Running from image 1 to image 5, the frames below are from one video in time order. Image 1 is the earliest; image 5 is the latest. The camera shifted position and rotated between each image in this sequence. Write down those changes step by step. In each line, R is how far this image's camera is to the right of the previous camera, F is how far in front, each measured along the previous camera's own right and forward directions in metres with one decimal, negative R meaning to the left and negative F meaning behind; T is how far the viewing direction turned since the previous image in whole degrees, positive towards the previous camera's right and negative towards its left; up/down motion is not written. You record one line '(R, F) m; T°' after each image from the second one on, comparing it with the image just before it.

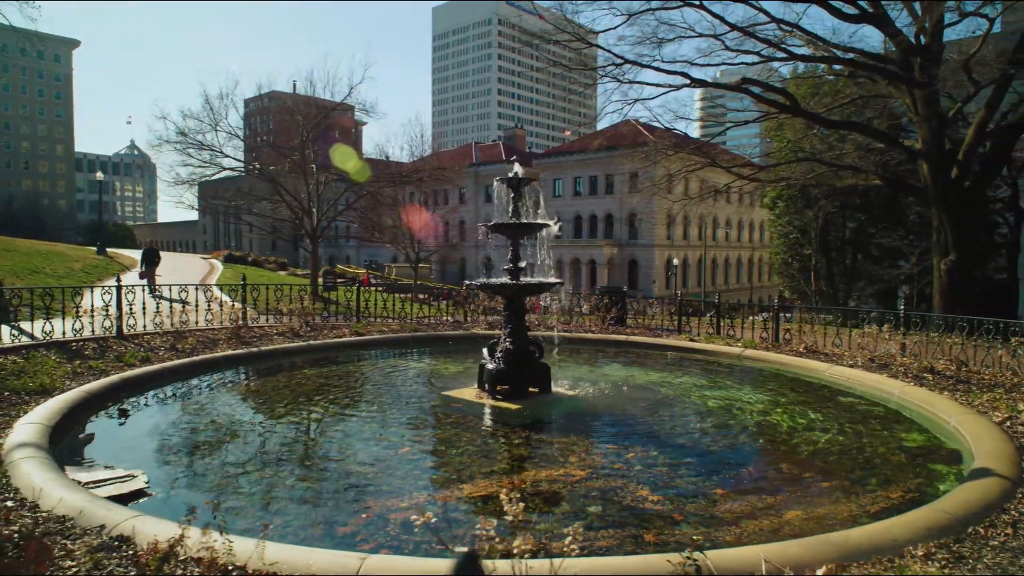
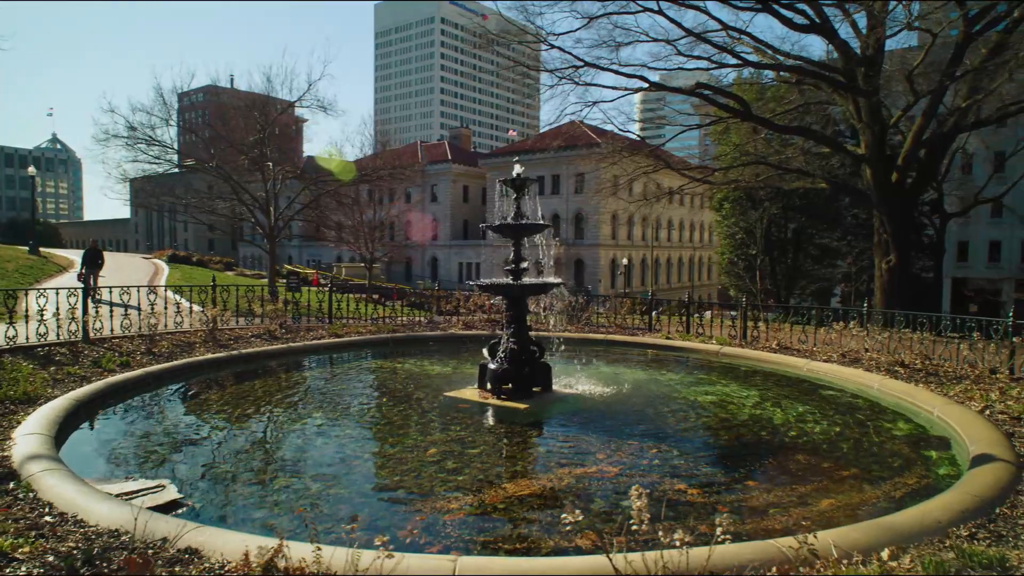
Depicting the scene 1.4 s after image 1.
(-0.8, 0.0) m; +5°
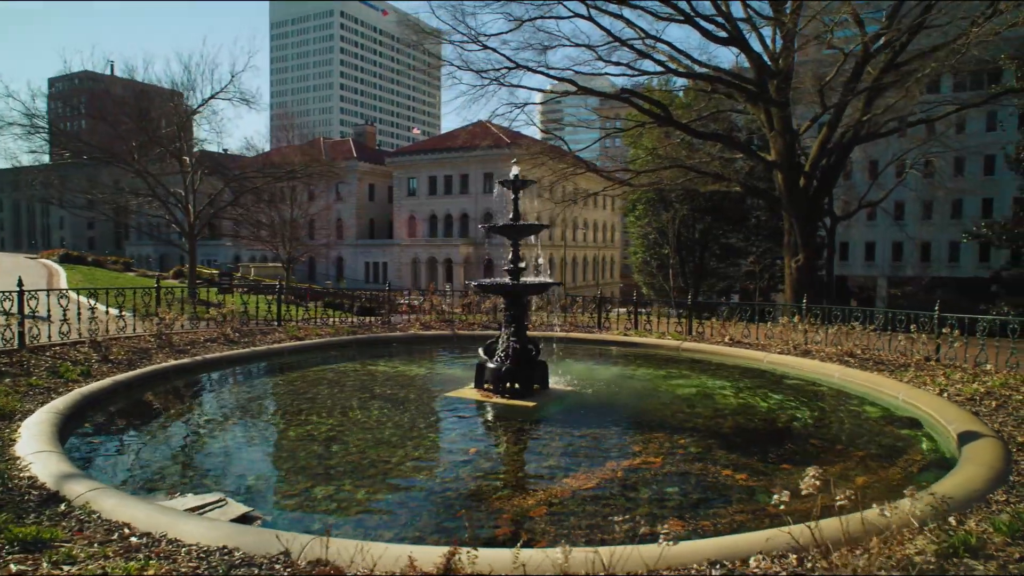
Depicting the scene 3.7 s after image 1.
(-1.4, 0.0) m; +9°
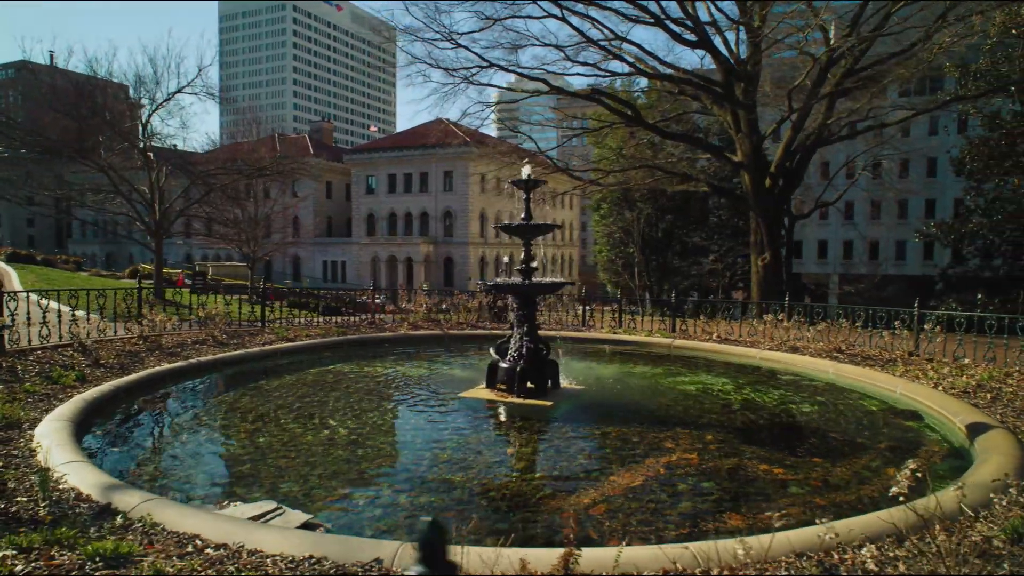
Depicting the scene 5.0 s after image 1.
(-0.8, 0.0) m; +4°
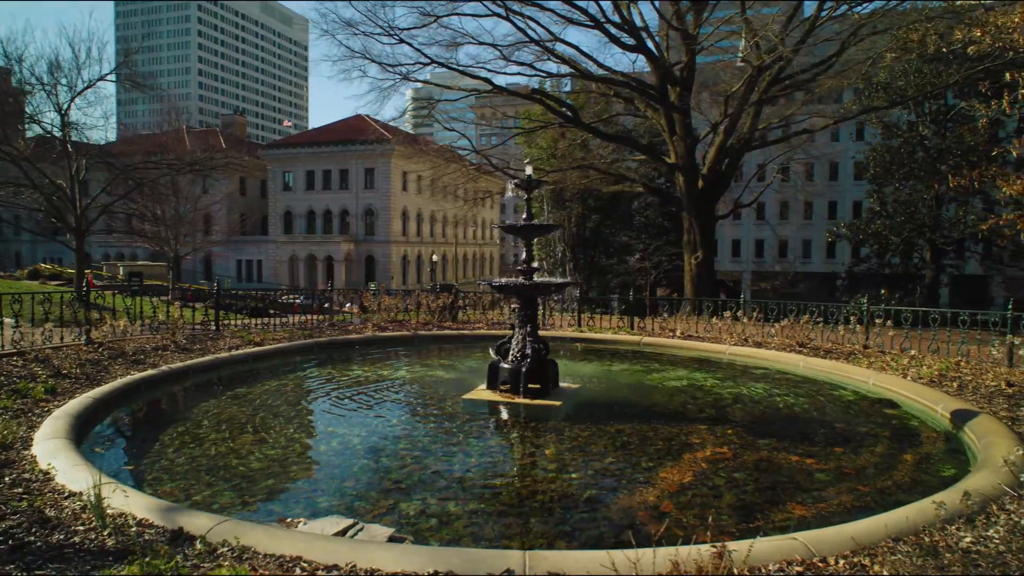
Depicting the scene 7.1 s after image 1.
(-1.2, +0.1) m; +7°
